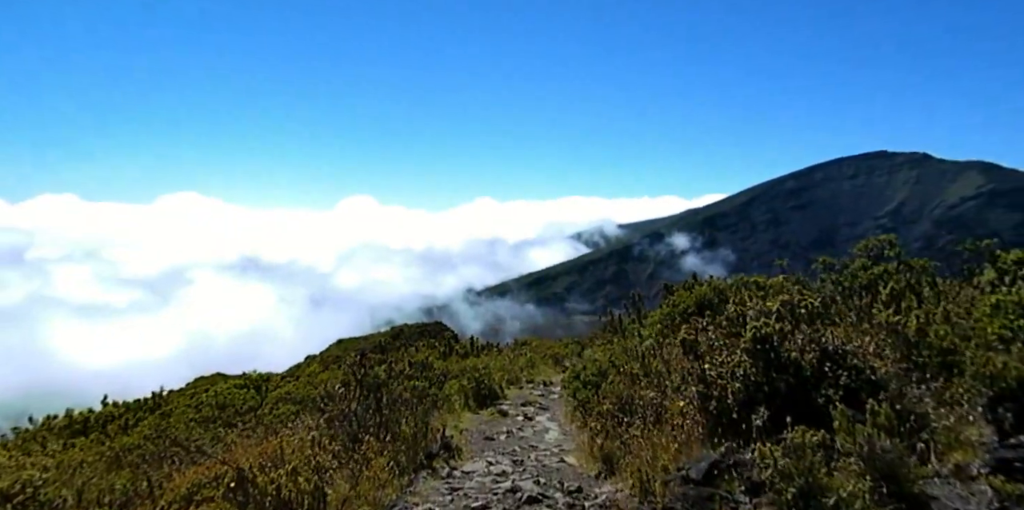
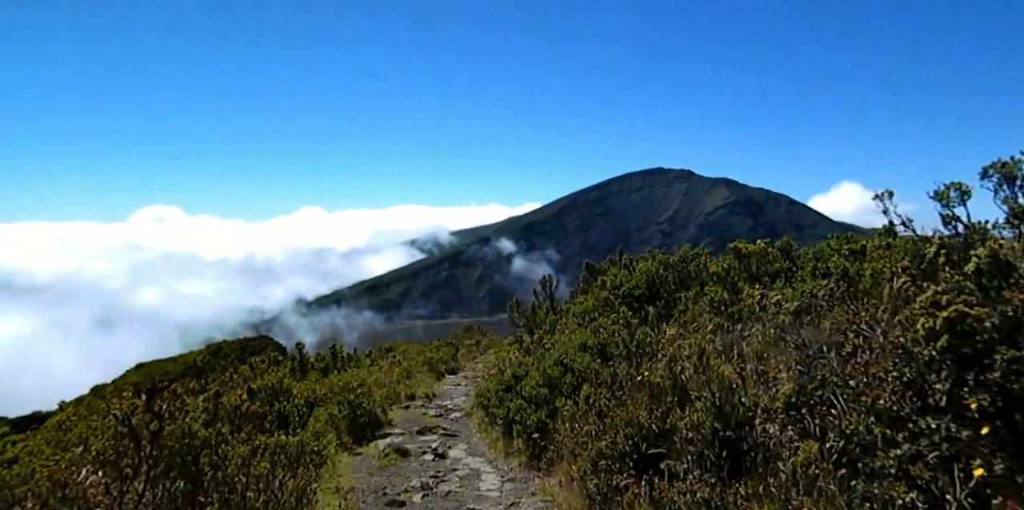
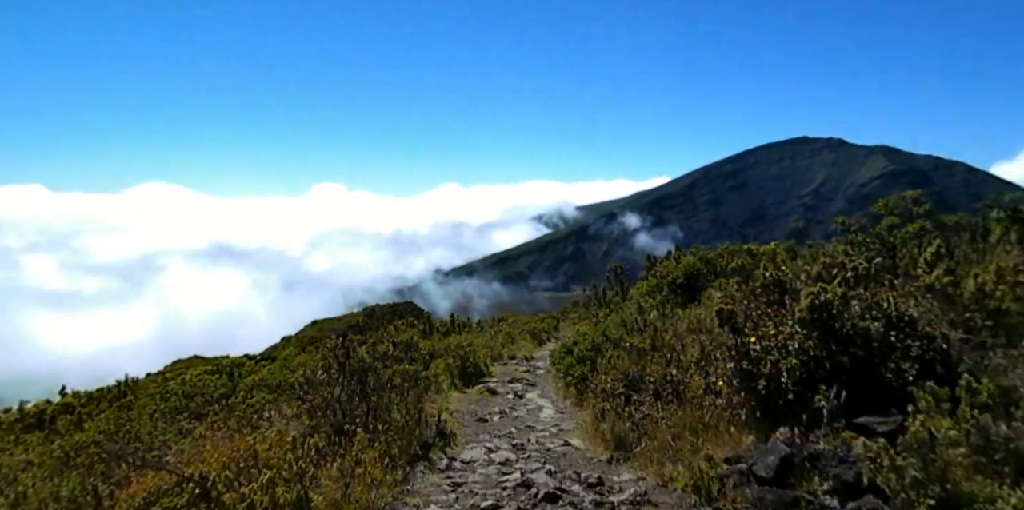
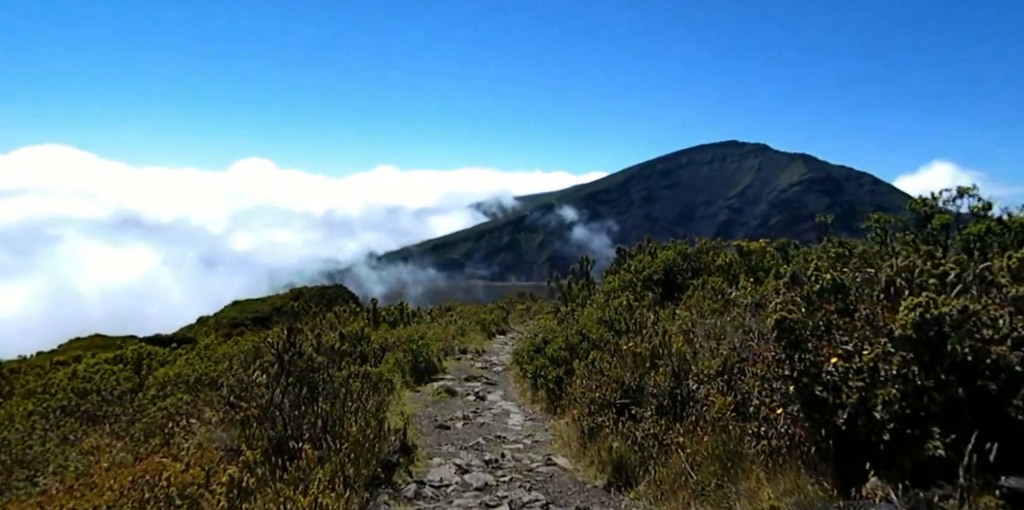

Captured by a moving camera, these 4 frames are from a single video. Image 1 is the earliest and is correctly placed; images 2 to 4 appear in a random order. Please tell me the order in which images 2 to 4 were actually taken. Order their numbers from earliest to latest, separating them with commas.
3, 4, 2
